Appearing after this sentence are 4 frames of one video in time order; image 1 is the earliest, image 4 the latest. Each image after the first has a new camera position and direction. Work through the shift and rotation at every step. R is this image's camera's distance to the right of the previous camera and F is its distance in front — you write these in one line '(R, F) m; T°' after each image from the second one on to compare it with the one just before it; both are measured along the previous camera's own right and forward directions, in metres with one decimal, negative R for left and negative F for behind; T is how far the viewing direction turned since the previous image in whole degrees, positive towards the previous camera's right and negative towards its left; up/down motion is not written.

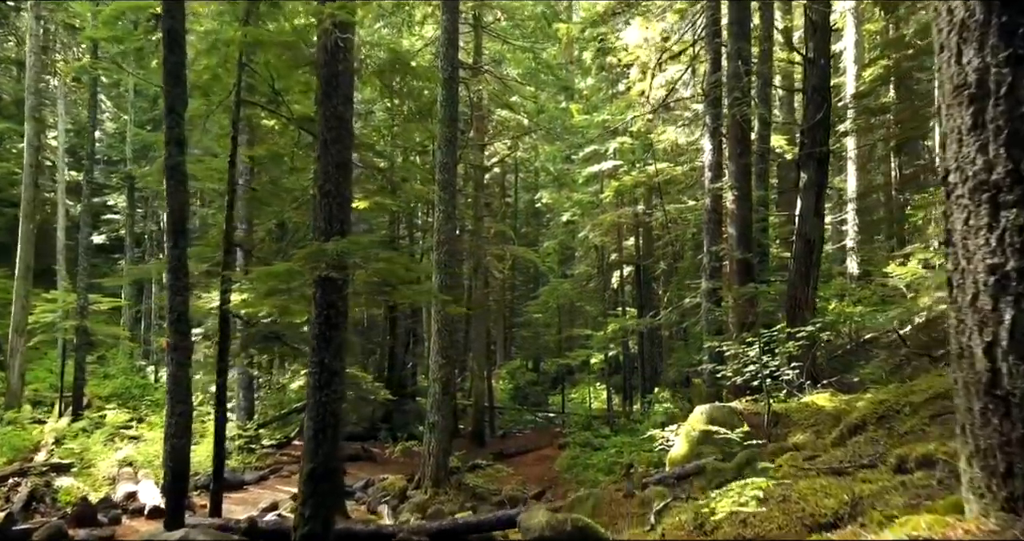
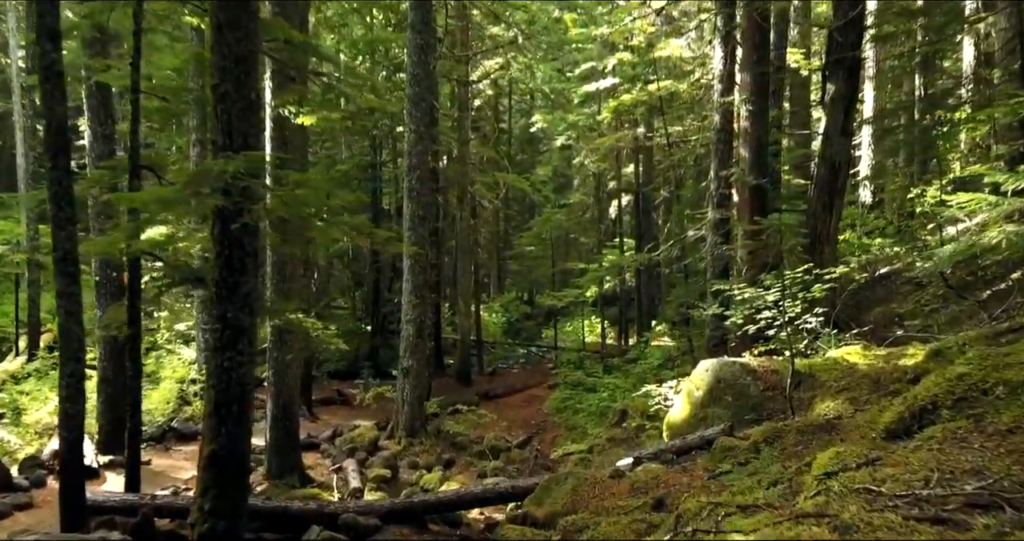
(+0.3, +1.6) m; 0°
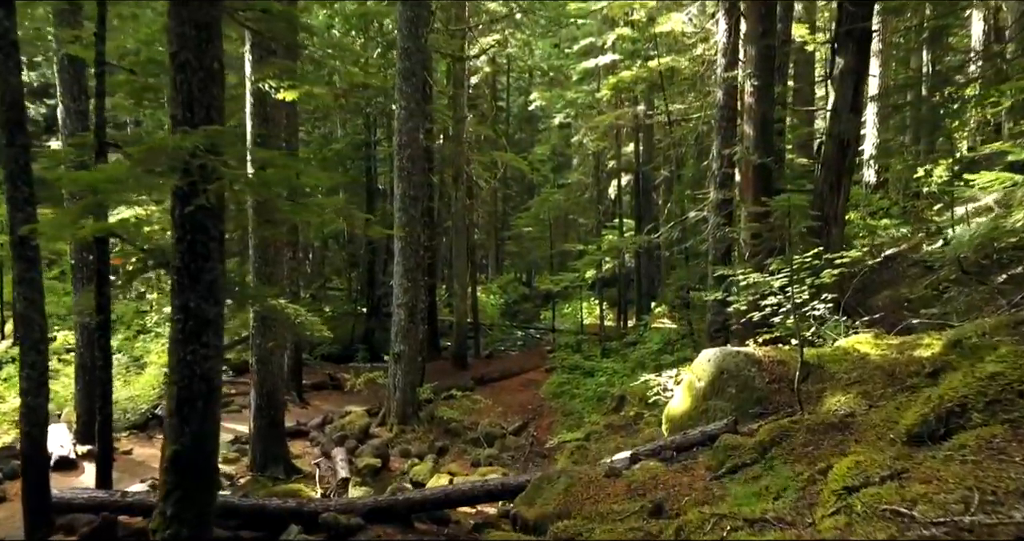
(+0.1, +0.4) m; 0°
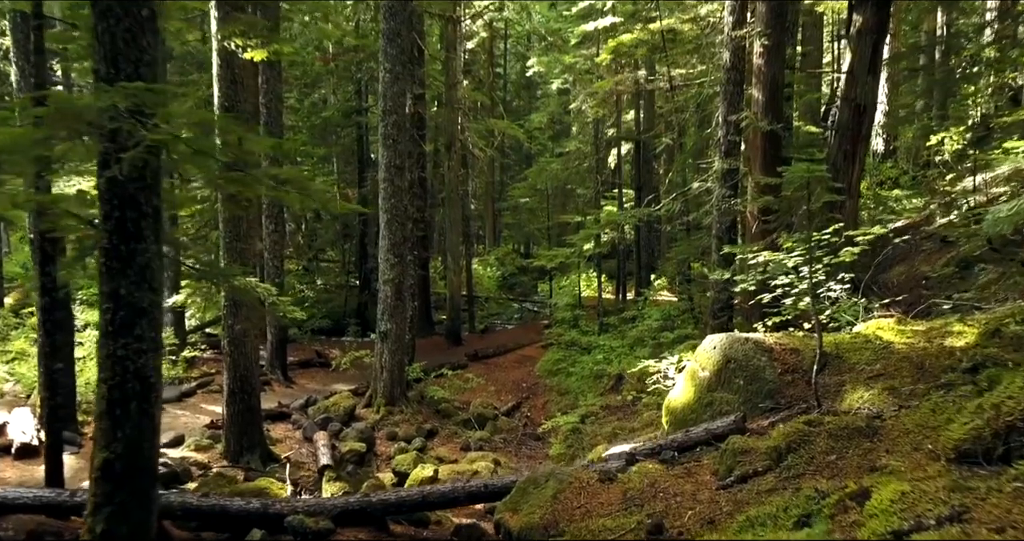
(+0.1, +0.7) m; 0°
